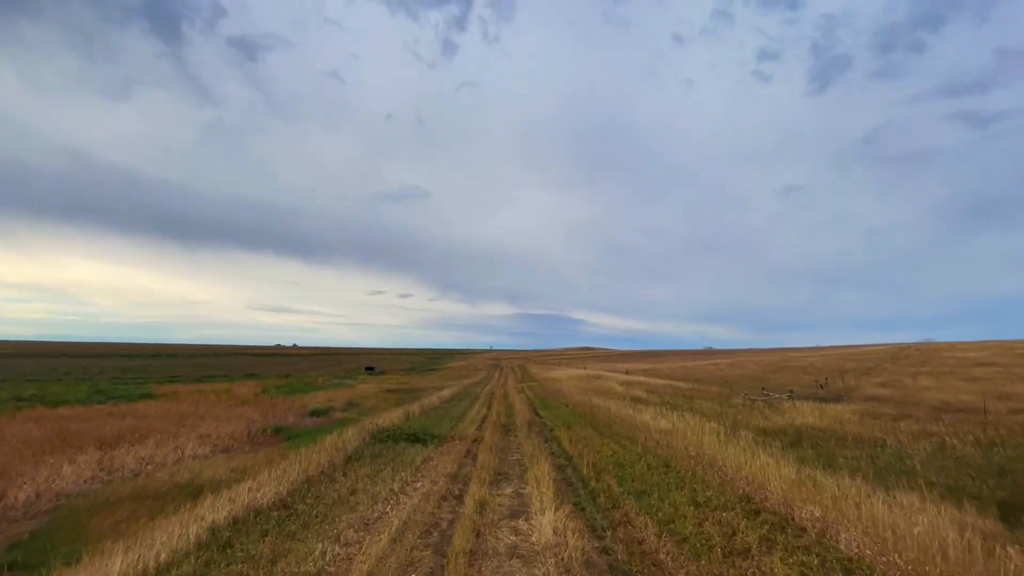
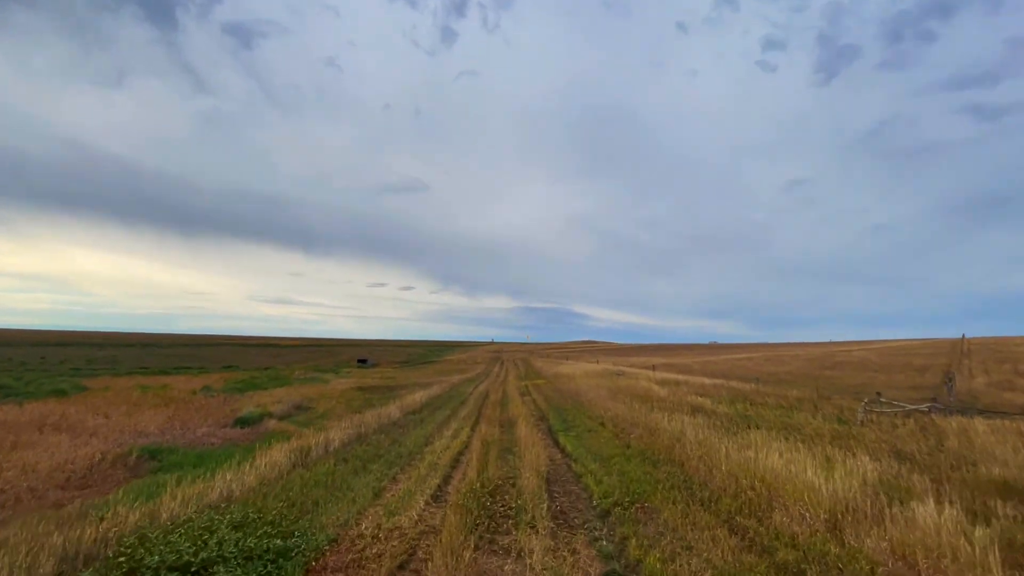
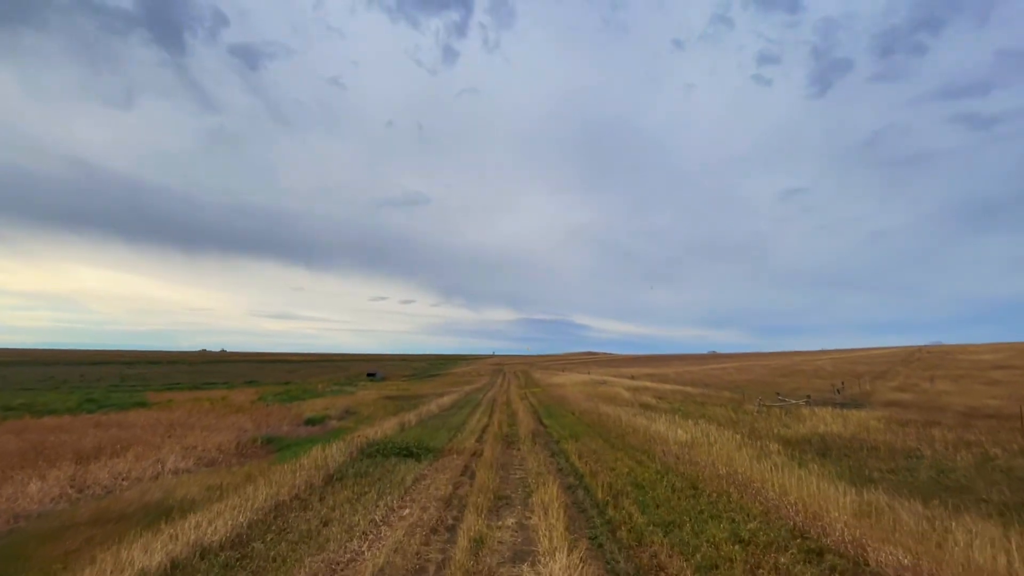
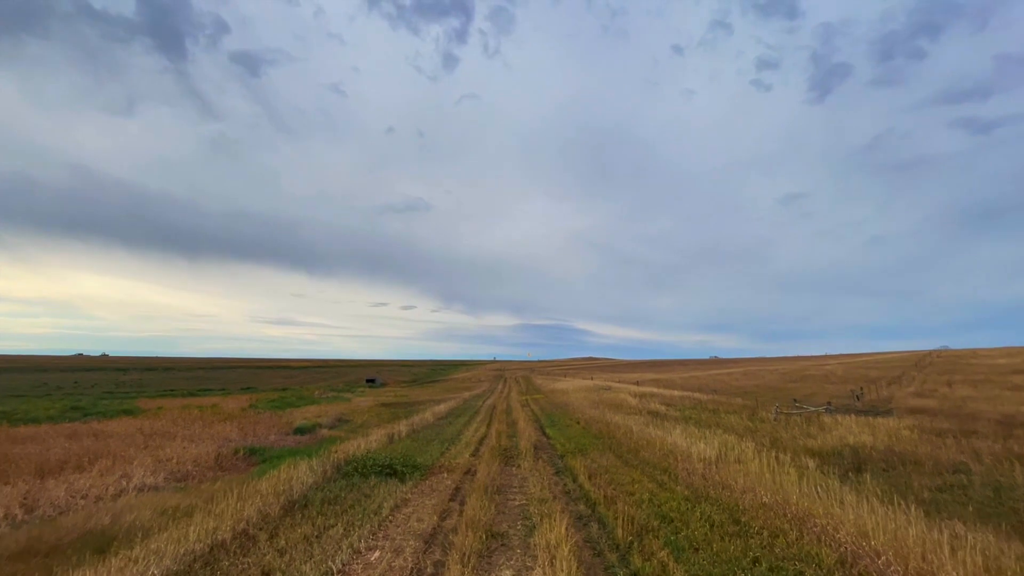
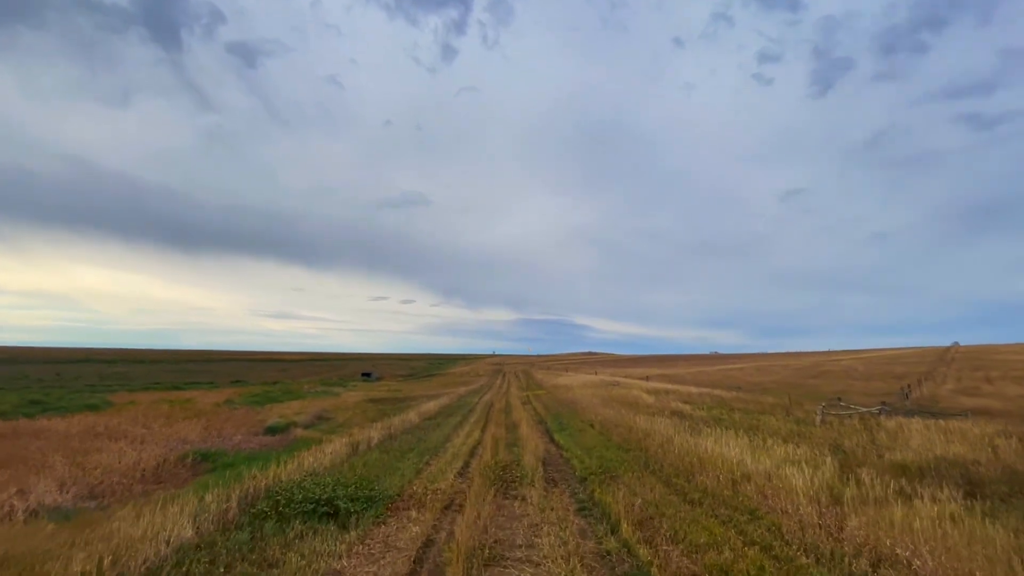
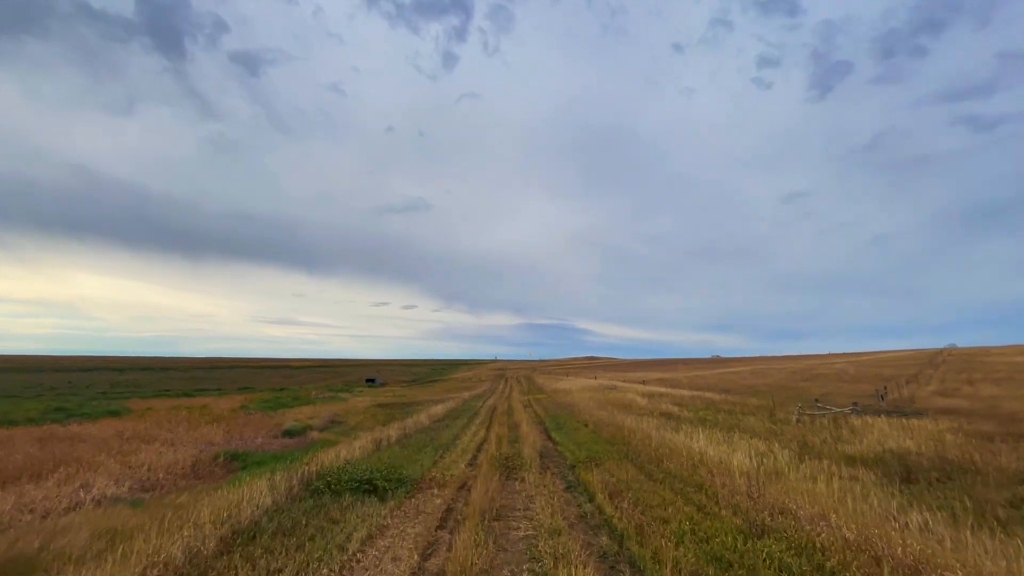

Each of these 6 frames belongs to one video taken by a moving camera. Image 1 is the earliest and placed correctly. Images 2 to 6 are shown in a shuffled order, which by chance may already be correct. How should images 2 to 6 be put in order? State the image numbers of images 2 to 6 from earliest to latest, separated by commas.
3, 4, 6, 5, 2
